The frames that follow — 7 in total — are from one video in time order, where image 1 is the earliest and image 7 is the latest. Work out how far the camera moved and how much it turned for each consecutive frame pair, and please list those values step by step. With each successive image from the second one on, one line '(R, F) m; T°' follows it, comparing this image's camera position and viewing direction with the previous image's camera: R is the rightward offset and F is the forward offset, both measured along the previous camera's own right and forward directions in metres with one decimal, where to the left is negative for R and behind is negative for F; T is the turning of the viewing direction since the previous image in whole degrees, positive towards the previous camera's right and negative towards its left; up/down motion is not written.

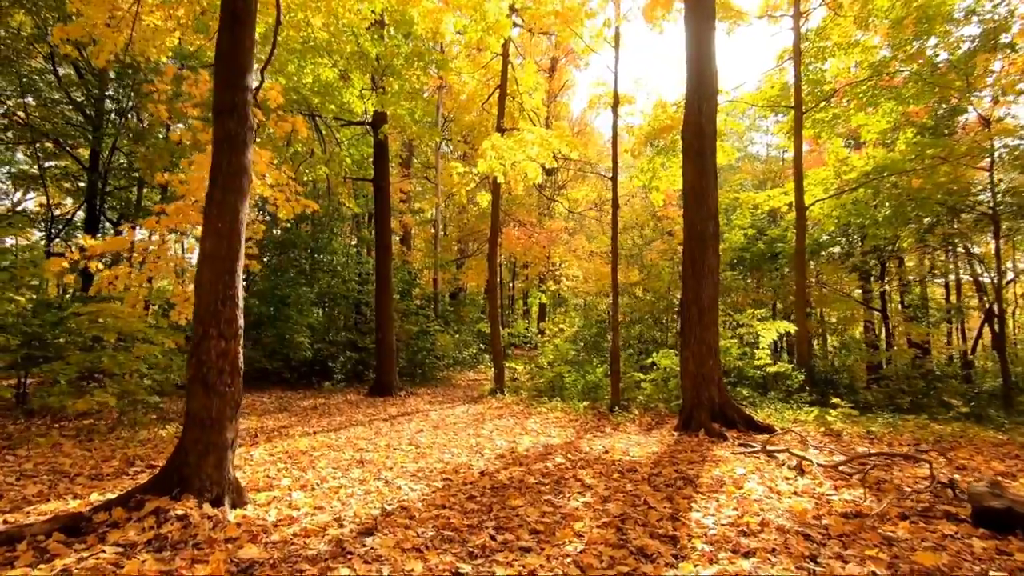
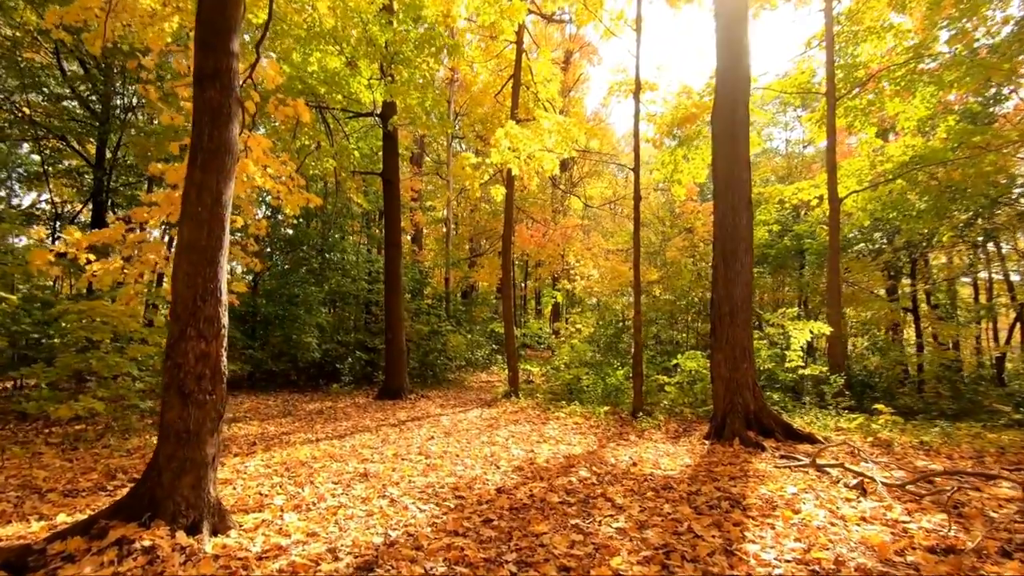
(-0.1, +0.5) m; -1°
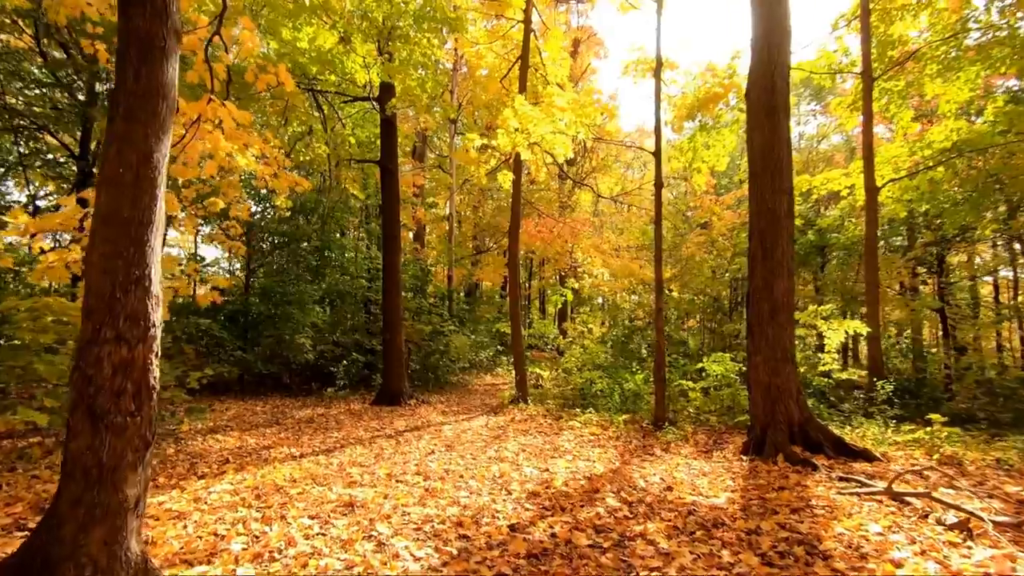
(-0.1, +0.8) m; 0°
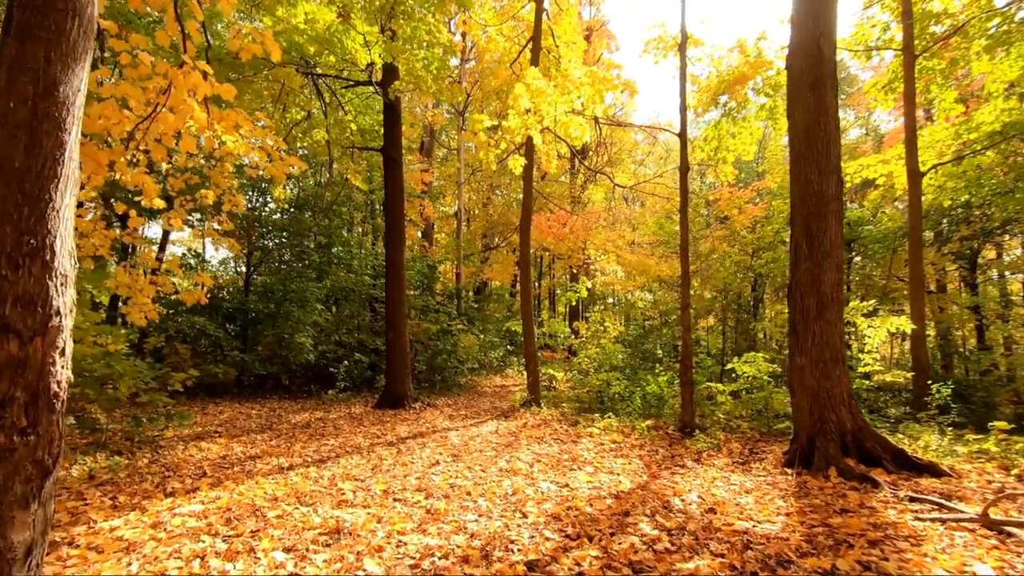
(-0.1, +0.6) m; -1°
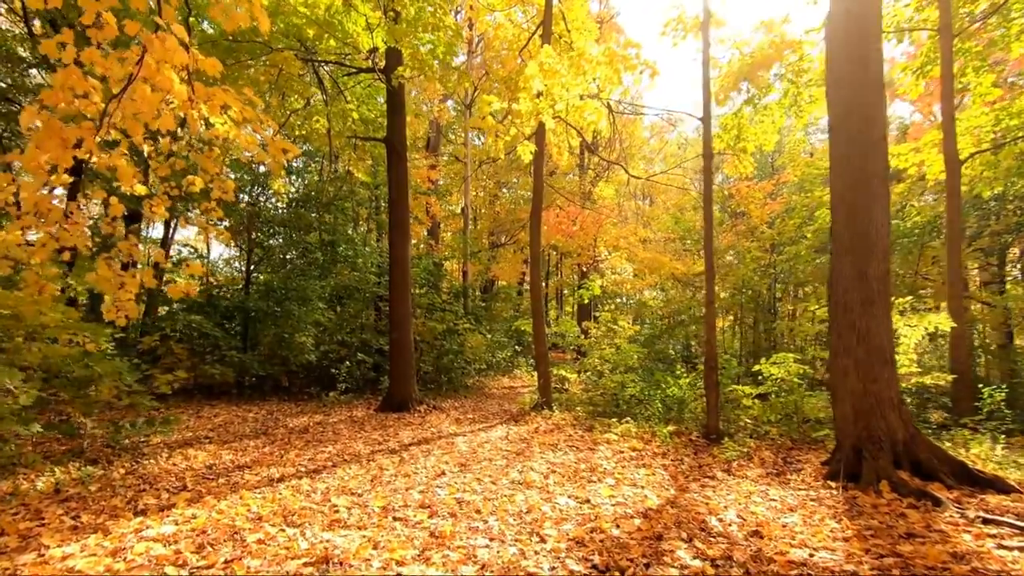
(-0.1, +0.5) m; -1°
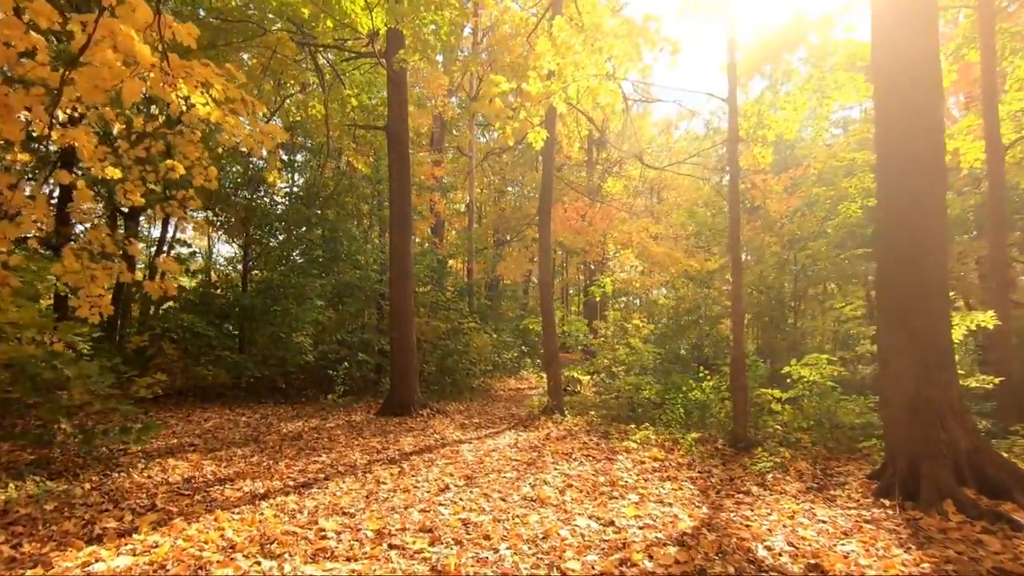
(-0.1, +0.5) m; -1°
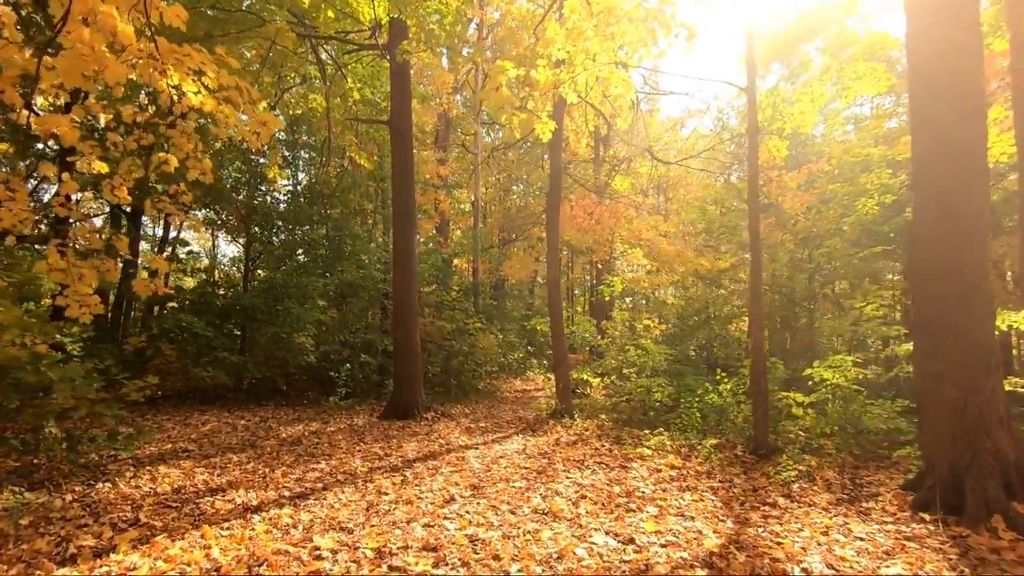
(0.0, +0.3) m; -1°
